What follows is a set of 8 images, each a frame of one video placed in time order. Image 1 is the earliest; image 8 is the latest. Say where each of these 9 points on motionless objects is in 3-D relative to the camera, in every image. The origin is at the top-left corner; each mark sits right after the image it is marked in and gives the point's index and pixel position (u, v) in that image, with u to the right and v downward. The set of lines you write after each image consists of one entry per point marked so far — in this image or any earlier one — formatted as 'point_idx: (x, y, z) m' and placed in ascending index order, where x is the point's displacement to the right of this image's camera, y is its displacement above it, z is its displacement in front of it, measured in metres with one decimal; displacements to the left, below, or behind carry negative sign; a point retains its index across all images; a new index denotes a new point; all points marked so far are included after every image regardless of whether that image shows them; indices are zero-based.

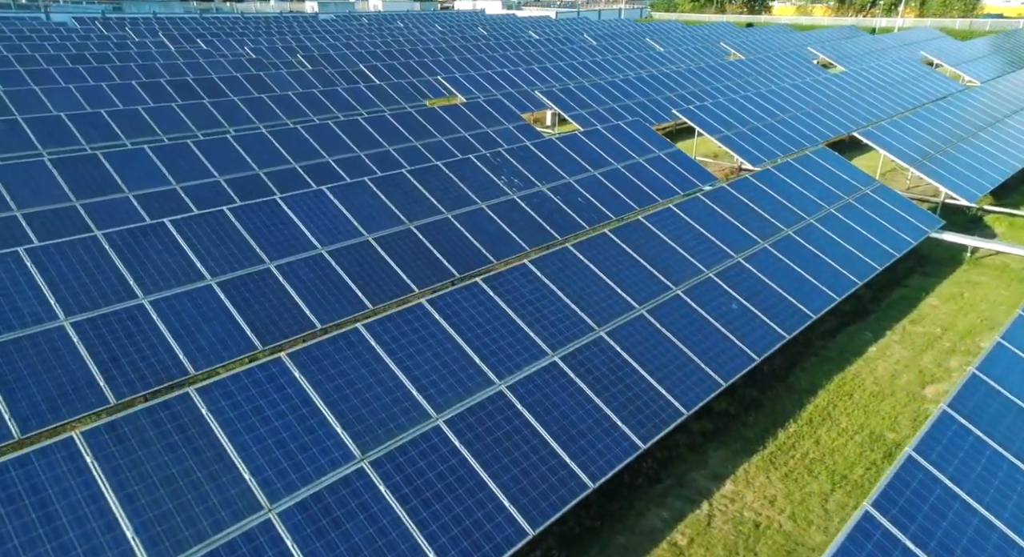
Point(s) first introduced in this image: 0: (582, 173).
0: (+2.0, +3.0, +17.3) m
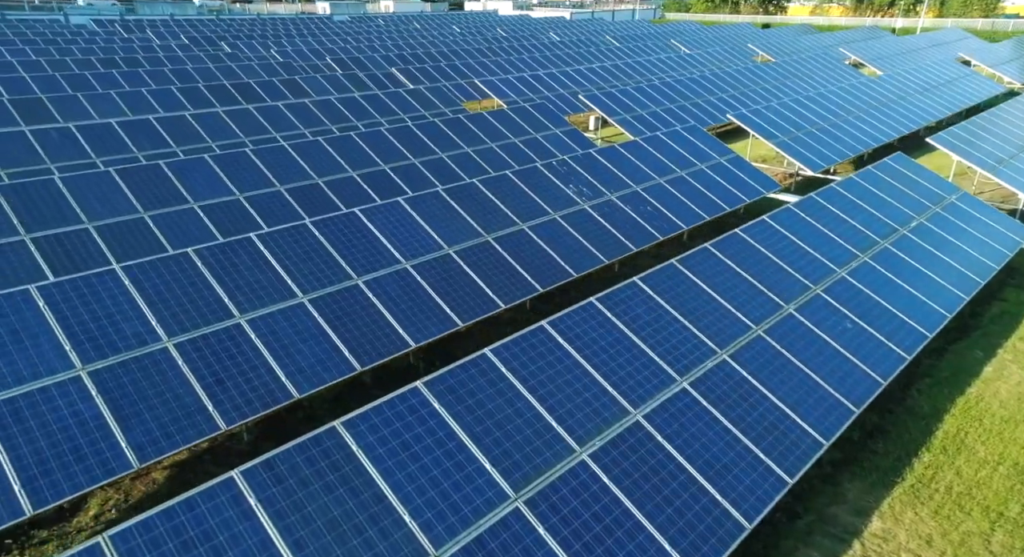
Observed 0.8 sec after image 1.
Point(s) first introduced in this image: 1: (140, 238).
0: (+3.7, +2.7, +17.0) m
1: (-7.8, +0.7, +13.2) m
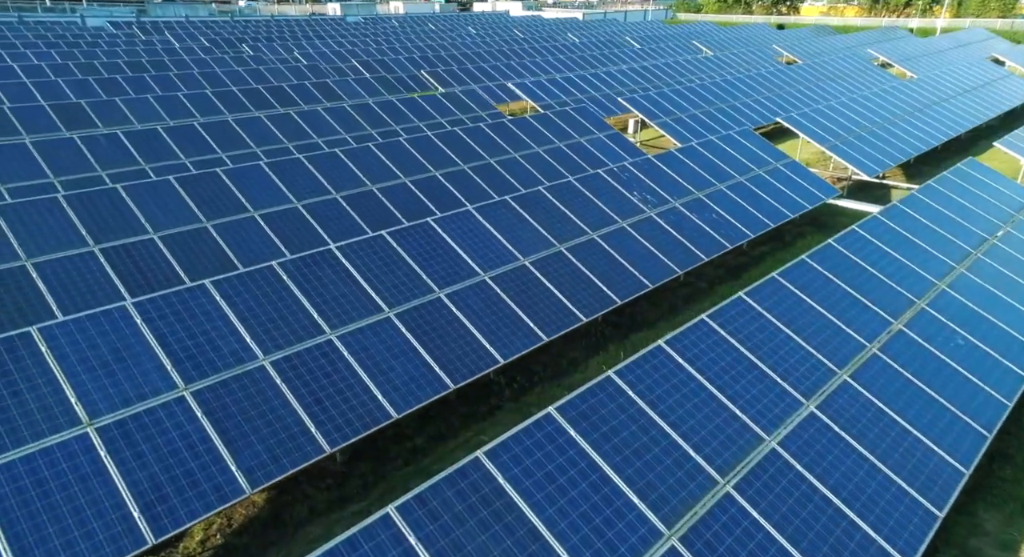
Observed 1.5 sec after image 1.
0: (+5.3, +2.4, +16.6) m
1: (-6.3, +0.5, +13.0) m
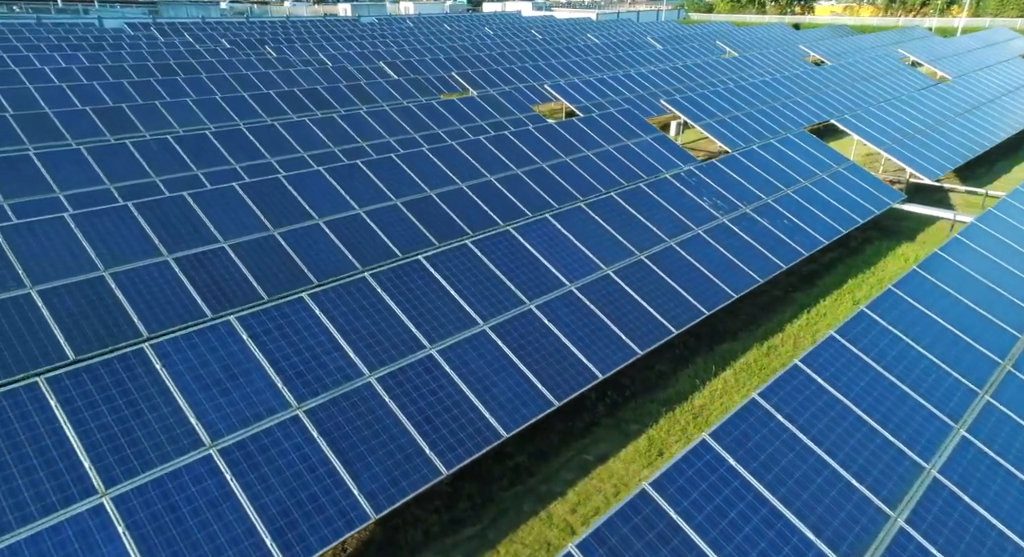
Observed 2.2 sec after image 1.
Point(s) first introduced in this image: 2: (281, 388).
0: (+6.9, +2.2, +16.3) m
1: (-4.8, +0.3, +12.8) m
2: (-2.8, -1.3, +7.6) m
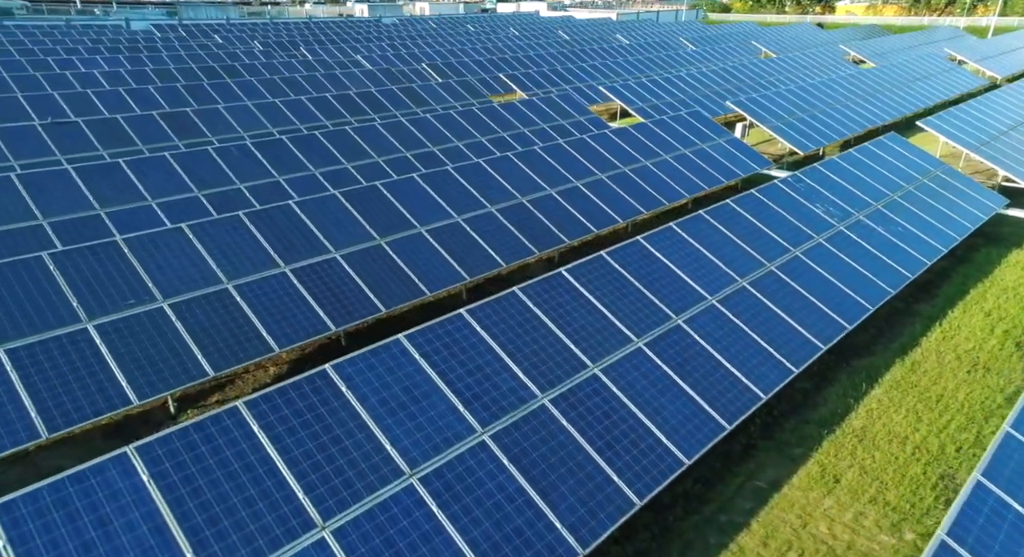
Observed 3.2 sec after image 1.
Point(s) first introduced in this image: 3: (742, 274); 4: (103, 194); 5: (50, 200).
0: (+9.3, +2.0, +15.7) m
1: (-2.4, +0.1, +12.4) m
2: (-0.6, -1.5, +7.2) m
3: (+4.1, +0.1, +11.3) m
4: (-10.0, +2.0, +15.3) m
5: (-10.7, +1.8, +14.6) m
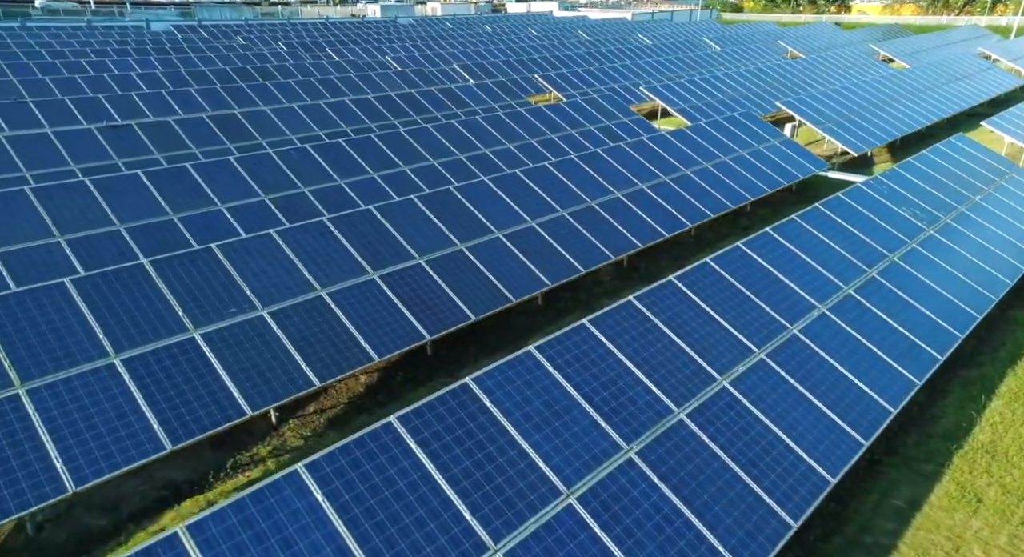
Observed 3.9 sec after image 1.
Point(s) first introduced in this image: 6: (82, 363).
0: (+11.0, +1.8, +15.3) m
1: (-0.7, 0.0, +12.2) m
2: (+1.1, -1.7, +7.0) m
3: (+5.8, -0.1, +10.9) m
4: (-8.2, +1.9, +15.2) m
5: (-9.0, +1.7, +14.5) m
6: (-5.8, -1.2, +8.5) m
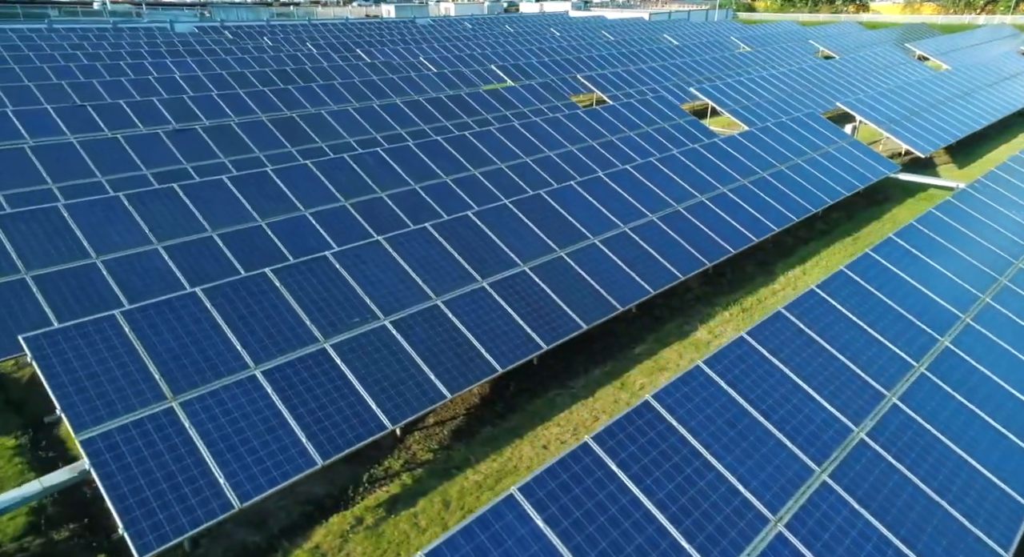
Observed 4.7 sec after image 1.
0: (+13.2, +1.6, +14.8) m
1: (+1.3, -0.1, +11.9) m
2: (+3.0, -1.8, +6.7) m
3: (+7.8, -0.2, +10.6) m
4: (-6.1, +1.8, +15.1) m
5: (-6.9, +1.6, +14.4) m
6: (-3.8, -1.3, +8.3) m
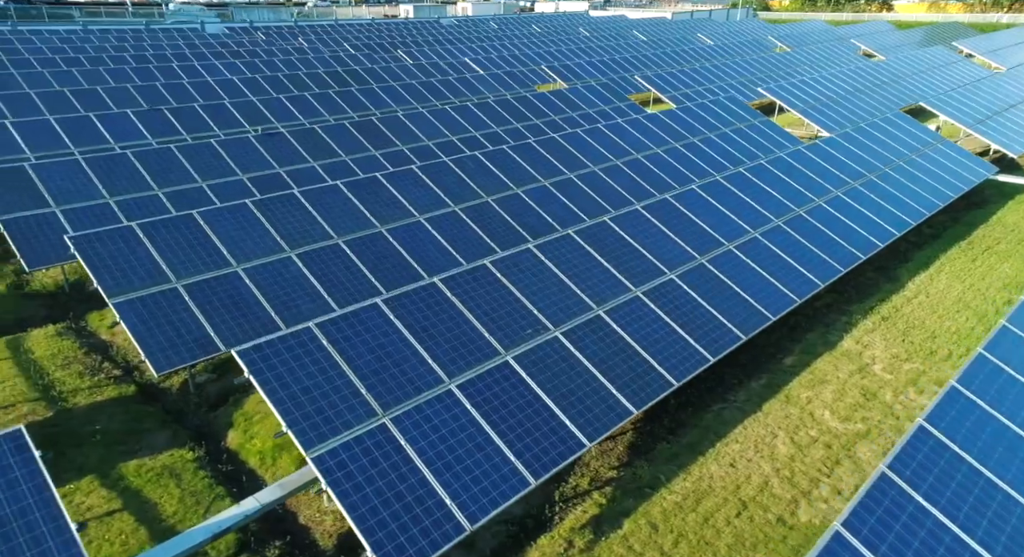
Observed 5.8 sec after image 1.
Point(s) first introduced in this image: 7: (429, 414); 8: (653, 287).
0: (+16.0, +1.4, +14.1) m
1: (+4.1, -0.3, +11.5) m
2: (+5.7, -2.0, +6.2) m
3: (+10.6, -0.4, +10.0) m
4: (-3.2, +1.7, +14.8) m
5: (-4.0, +1.5, +14.2) m
6: (-1.1, -1.4, +8.0) m
7: (-1.0, -1.7, +7.7) m
8: (+2.6, -0.2, +11.0) m
